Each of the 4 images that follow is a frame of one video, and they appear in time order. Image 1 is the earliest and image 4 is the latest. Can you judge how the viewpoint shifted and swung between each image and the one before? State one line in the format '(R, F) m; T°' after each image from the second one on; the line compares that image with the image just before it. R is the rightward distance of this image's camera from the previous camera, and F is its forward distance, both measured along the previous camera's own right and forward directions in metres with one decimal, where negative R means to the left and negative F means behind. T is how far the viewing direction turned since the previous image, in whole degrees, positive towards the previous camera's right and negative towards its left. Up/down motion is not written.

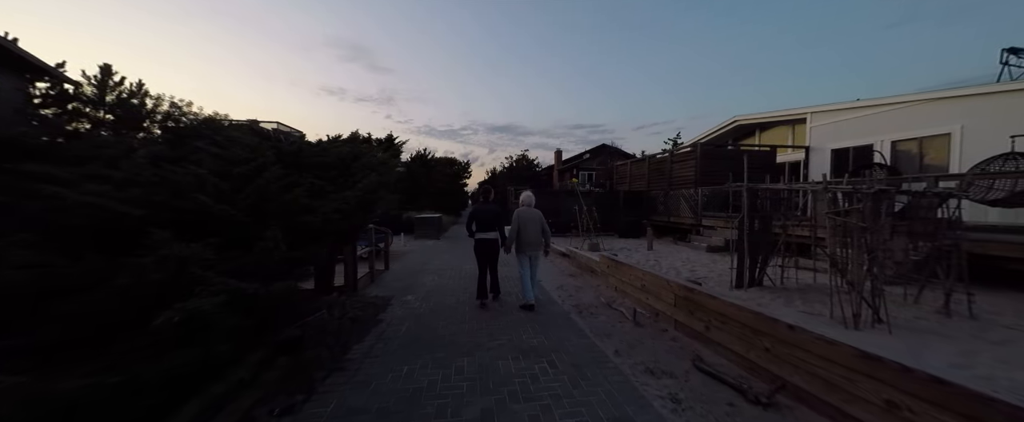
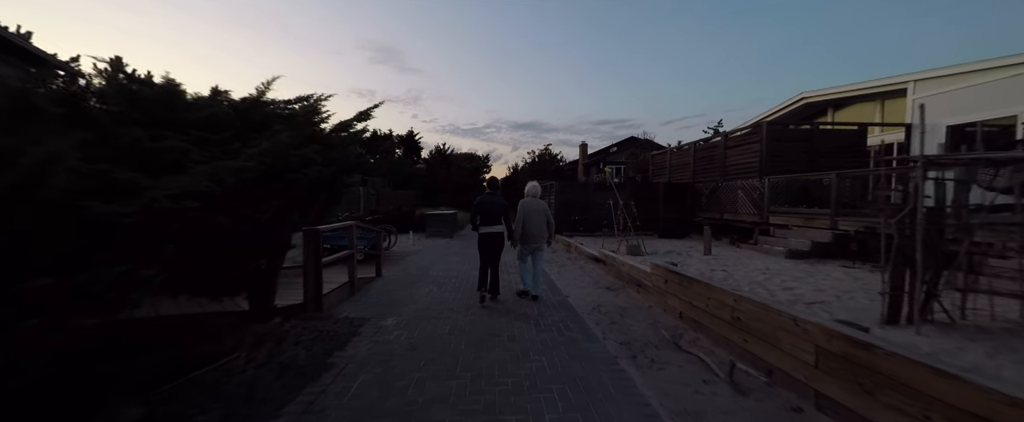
(+0.1, +1.9) m; -4°
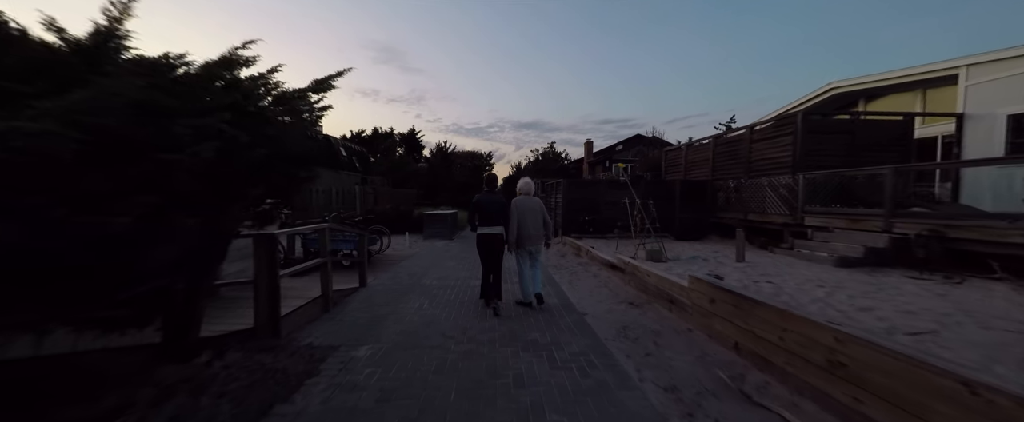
(0.0, +1.0) m; -1°
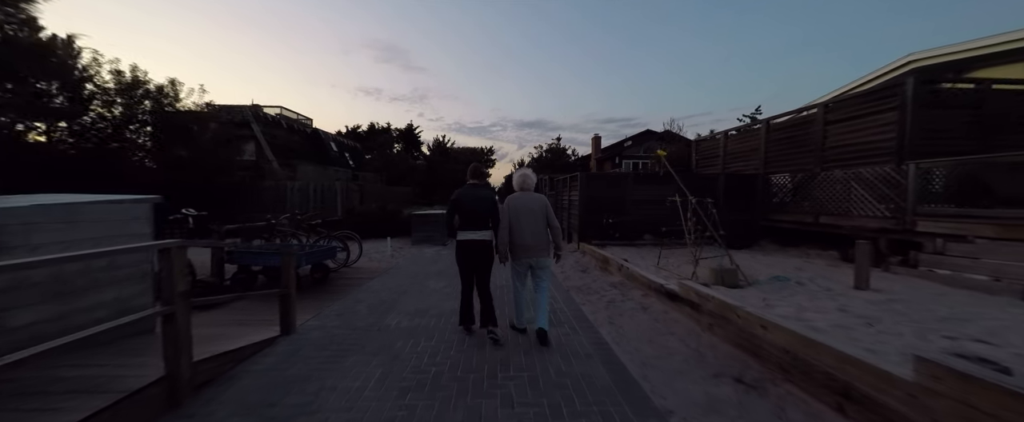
(-0.1, +2.4) m; 0°
